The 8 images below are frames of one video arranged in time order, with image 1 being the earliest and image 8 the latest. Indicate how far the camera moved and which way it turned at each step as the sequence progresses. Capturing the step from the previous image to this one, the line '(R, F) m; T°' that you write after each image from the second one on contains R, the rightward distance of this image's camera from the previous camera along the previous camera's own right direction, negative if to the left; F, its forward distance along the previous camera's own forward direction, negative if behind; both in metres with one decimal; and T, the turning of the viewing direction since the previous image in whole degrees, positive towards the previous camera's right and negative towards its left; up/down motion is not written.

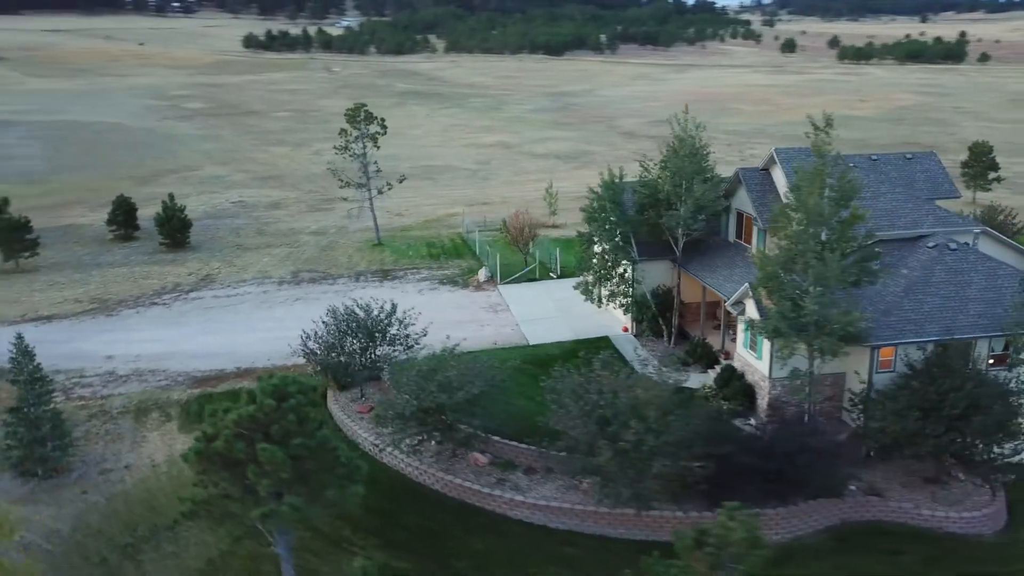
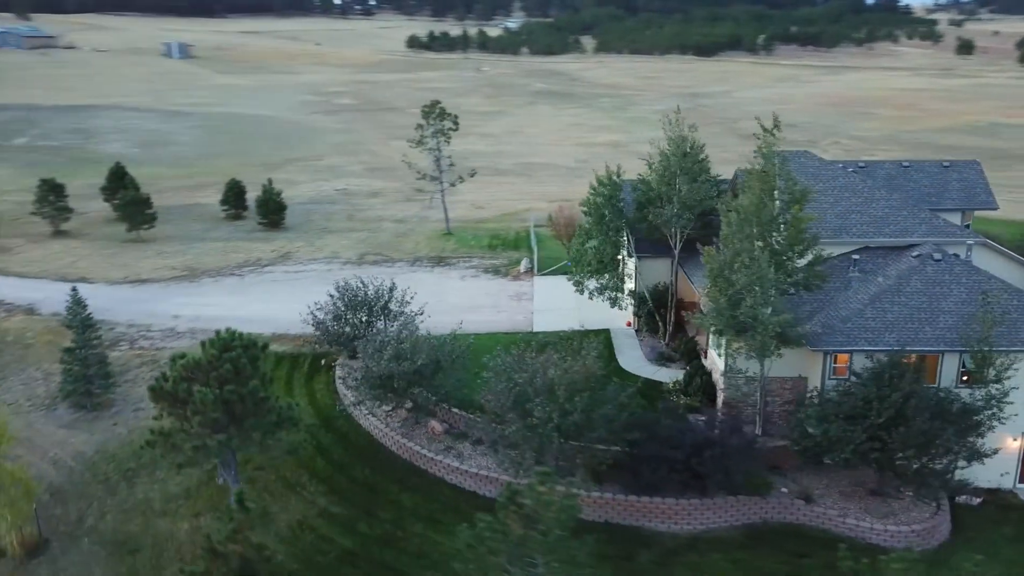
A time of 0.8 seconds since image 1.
(+5.3, -1.0) m; -11°
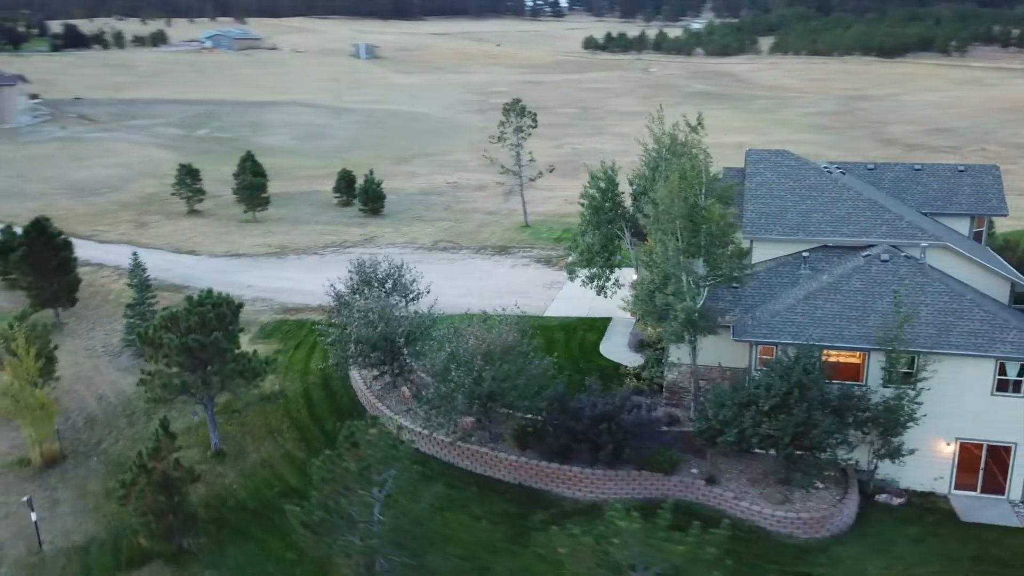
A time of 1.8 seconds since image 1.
(+6.4, -1.3) m; -12°
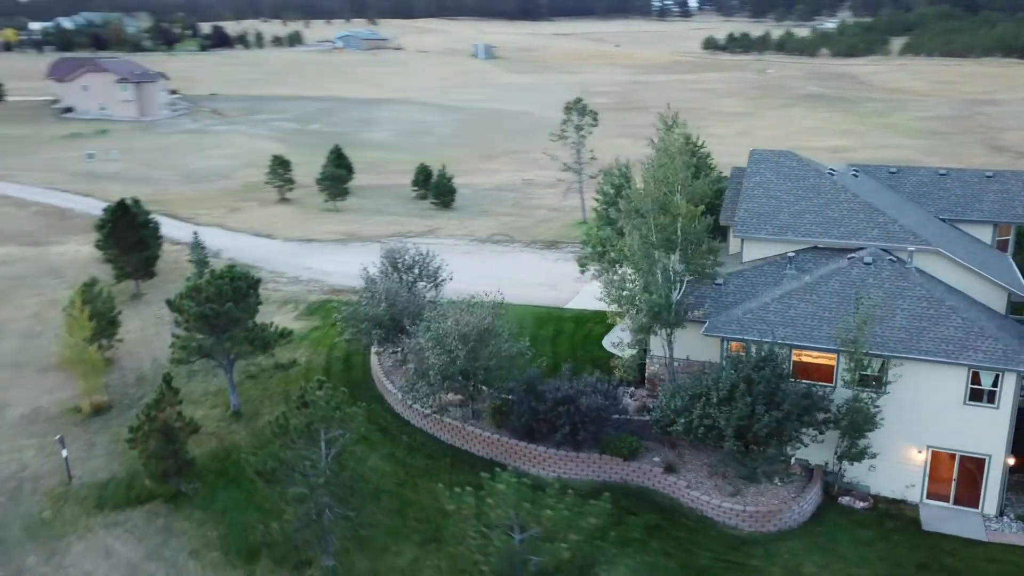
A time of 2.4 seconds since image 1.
(+3.7, -0.9) m; -8°
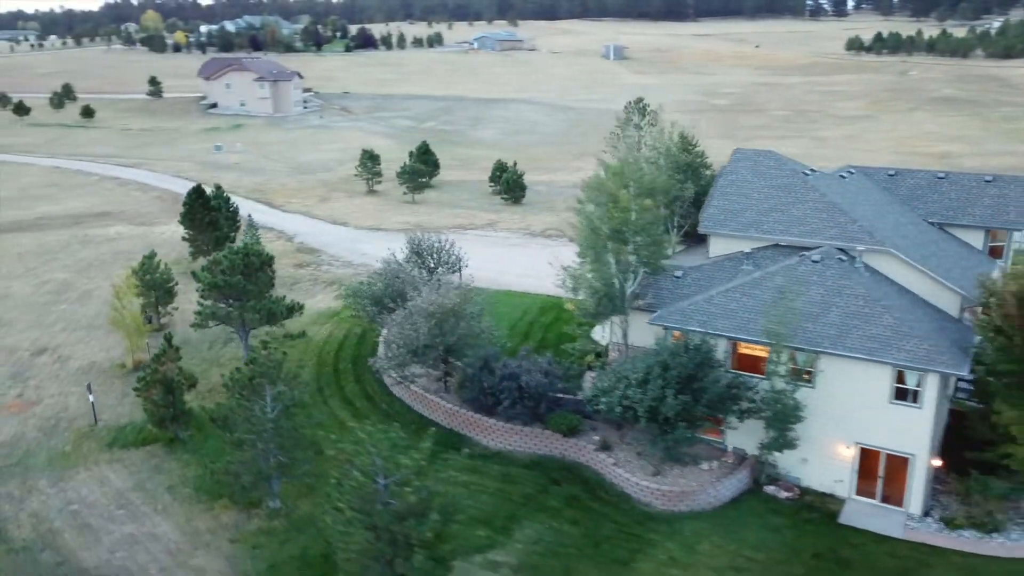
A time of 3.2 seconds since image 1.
(+4.9, -1.3) m; -9°
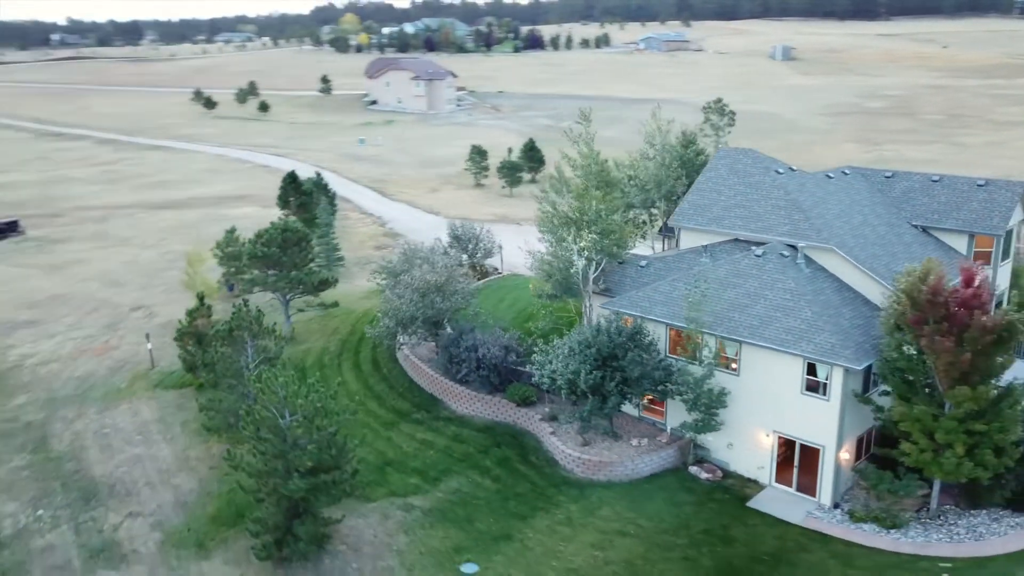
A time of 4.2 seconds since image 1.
(+5.9, -1.5) m; -11°
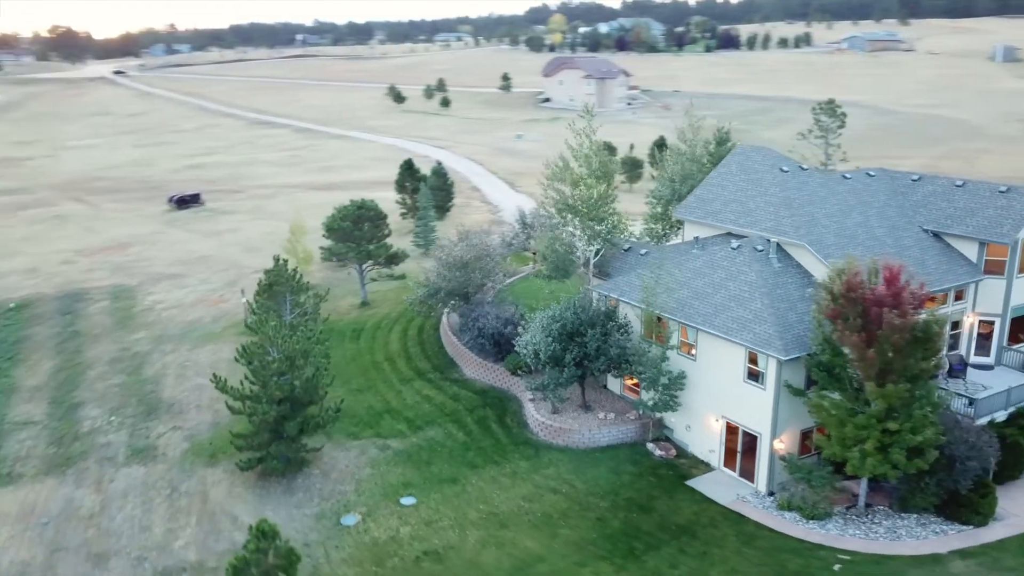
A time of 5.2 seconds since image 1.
(+5.9, -1.5) m; -13°
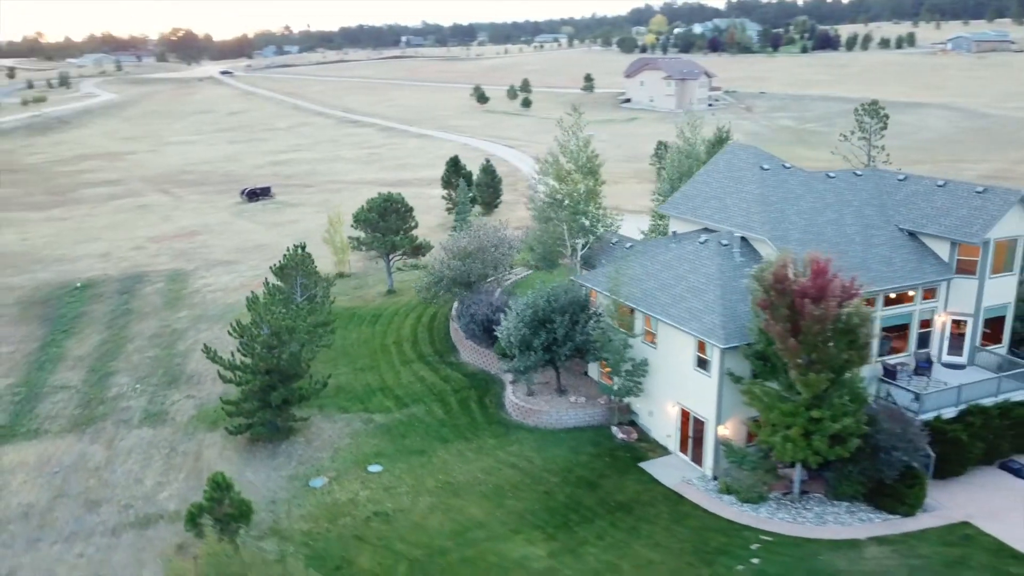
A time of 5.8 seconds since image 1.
(+3.4, -1.2) m; -6°
